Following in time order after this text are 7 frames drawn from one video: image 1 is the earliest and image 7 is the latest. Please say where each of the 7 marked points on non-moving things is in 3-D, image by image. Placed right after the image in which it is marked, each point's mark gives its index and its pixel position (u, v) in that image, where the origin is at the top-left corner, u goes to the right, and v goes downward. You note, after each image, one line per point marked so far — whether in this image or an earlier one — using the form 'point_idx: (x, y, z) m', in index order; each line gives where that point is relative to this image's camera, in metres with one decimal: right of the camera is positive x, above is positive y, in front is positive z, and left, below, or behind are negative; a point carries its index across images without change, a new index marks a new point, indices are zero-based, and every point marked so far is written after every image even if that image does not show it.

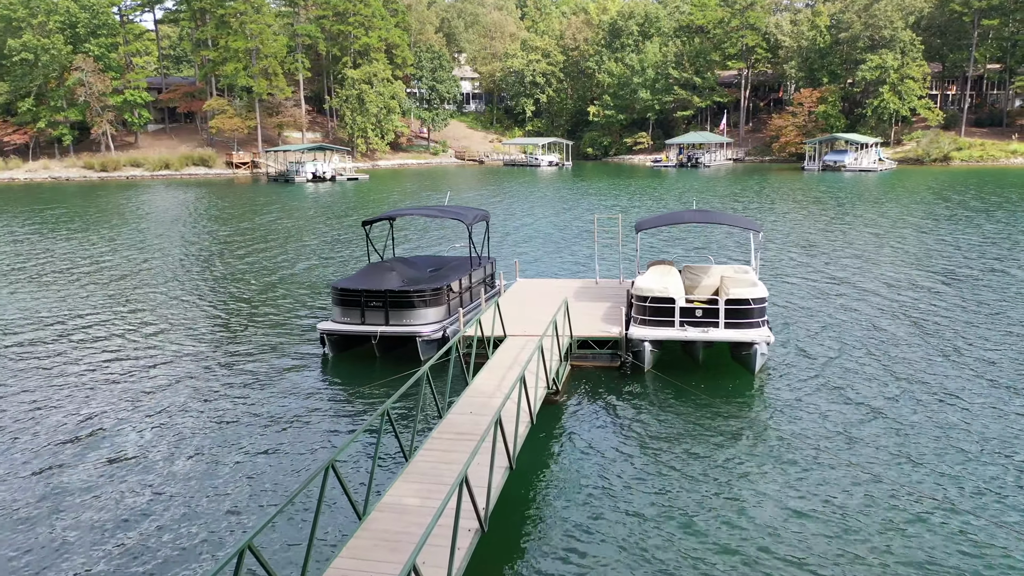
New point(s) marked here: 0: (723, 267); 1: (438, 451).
0: (+4.1, +0.4, +16.5) m
1: (-0.8, -1.7, +8.8) m
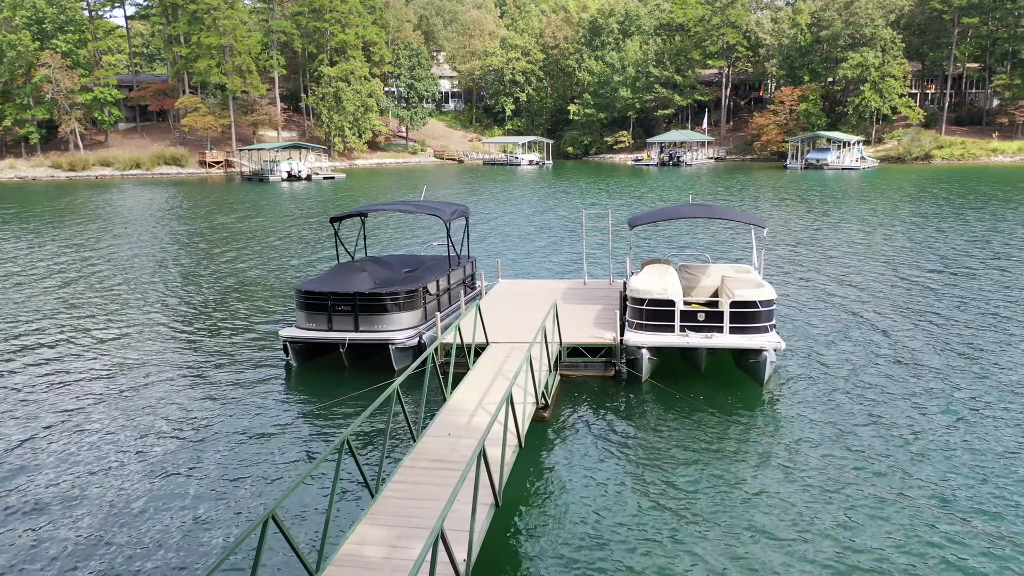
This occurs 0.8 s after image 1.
0: (+3.7, +0.4, +15.2) m
1: (-0.9, -1.7, +7.5) m
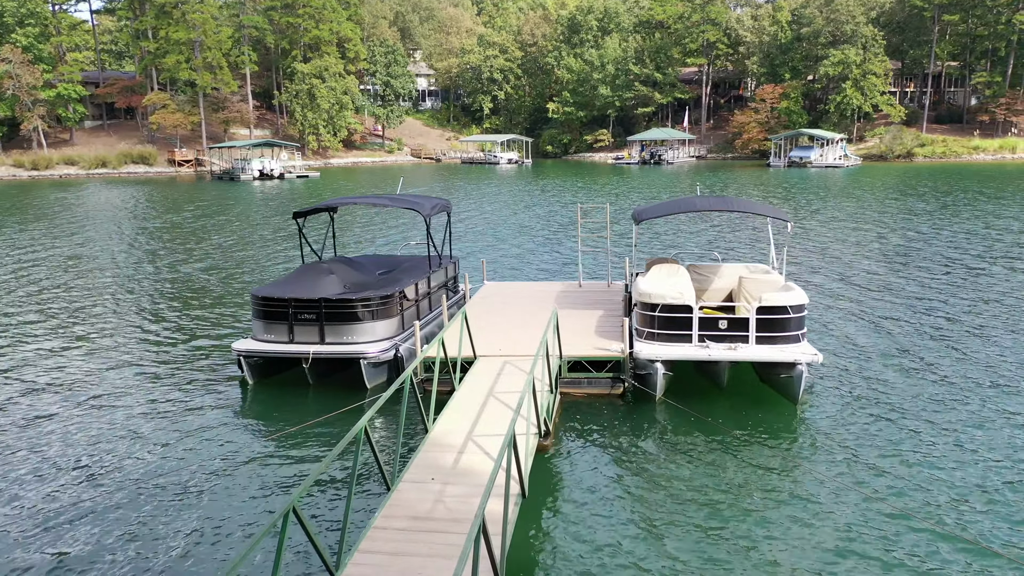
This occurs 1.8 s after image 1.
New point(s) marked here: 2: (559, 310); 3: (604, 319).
0: (+3.6, +0.3, +13.6) m
1: (-0.9, -1.8, +5.7) m
2: (+0.7, -0.4, +13.4) m
3: (+1.4, -0.5, +12.6) m
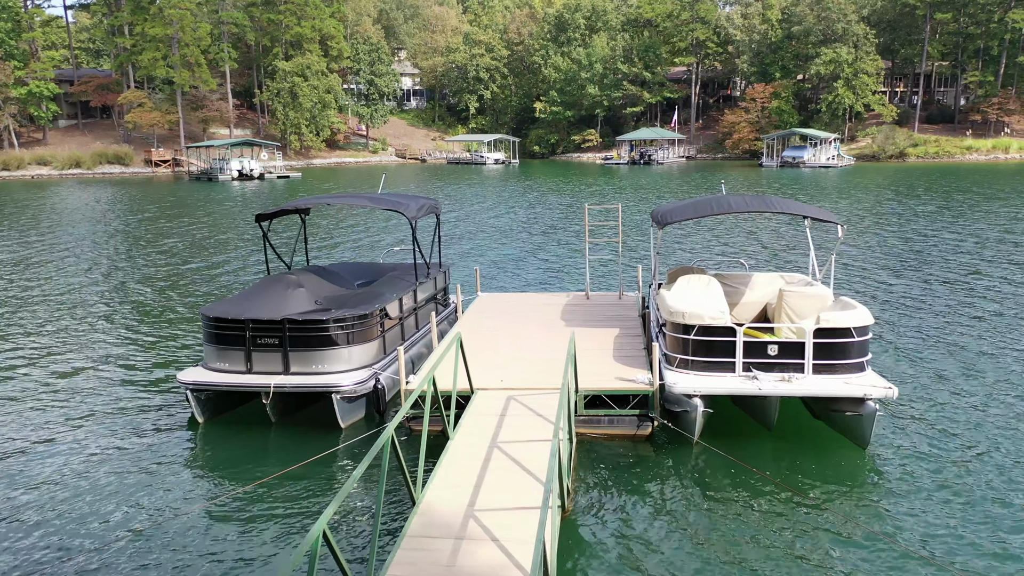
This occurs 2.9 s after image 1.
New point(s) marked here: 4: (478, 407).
0: (+3.6, +0.1, +11.8) m
1: (-0.7, -2.0, +3.8) m
2: (+0.7, -0.6, +11.5) m
3: (+1.4, -0.7, +10.7) m
4: (-0.3, -1.2, +8.4) m
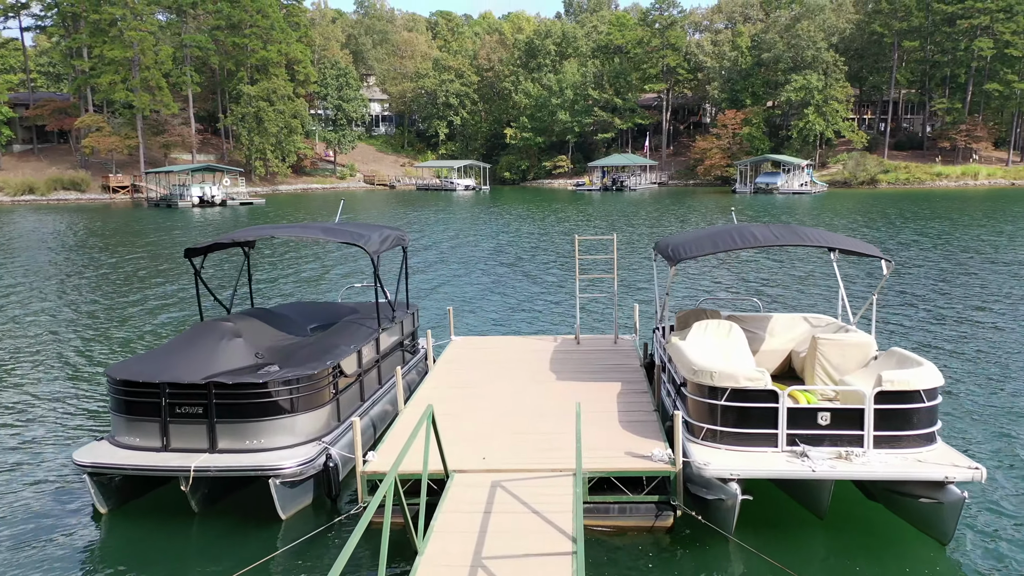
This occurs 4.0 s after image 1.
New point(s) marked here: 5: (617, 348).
0: (+3.3, -0.4, +10.1) m
1: (-0.7, -2.3, +1.9) m
2: (+0.5, -1.1, +9.7) m
3: (+1.2, -1.2, +9.0) m
4: (-0.4, -1.6, +6.5) m
5: (+1.5, -0.8, +11.4) m
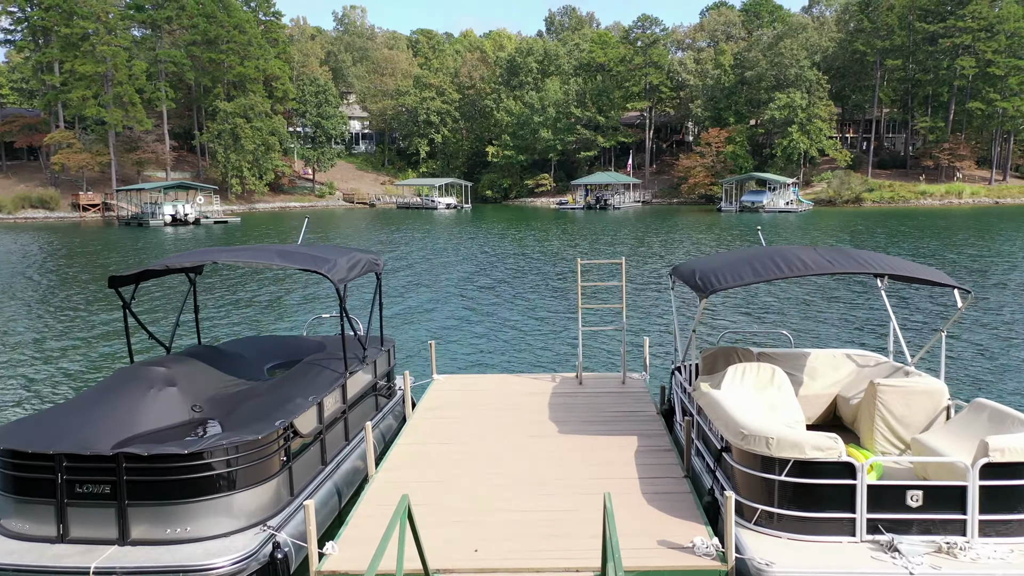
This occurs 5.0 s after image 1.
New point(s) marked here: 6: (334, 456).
0: (+3.3, -0.8, +8.5) m
1: (-0.5, -2.5, +0.2) m
2: (+0.5, -1.4, +8.1) m
3: (+1.2, -1.5, +7.4) m
4: (-0.4, -1.9, +4.9) m
5: (+1.4, -1.2, +9.8) m
6: (-1.6, -1.5, +7.7) m
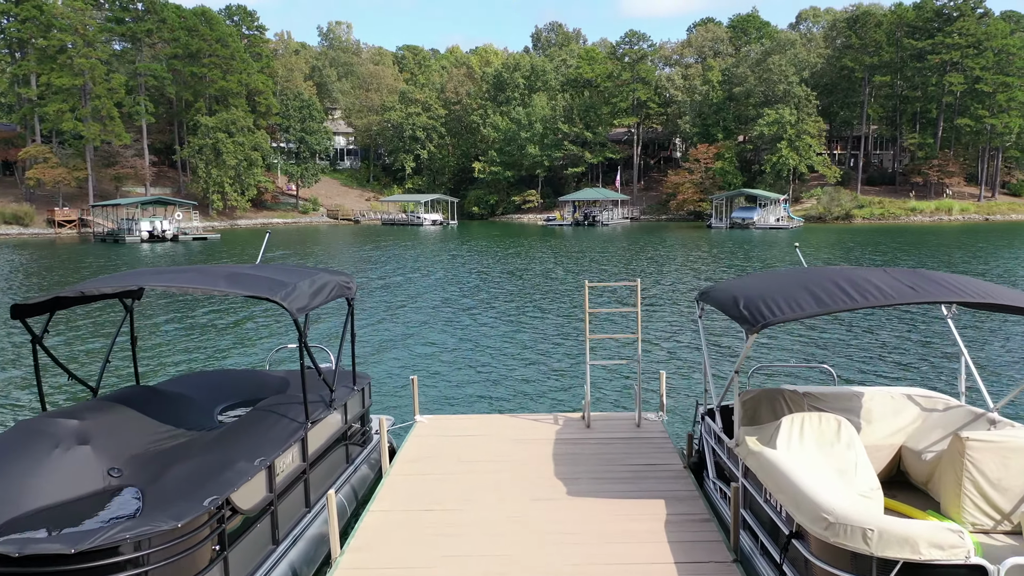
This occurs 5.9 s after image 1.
0: (+3.2, -1.0, +7.1) m
1: (-0.4, -2.5, -1.3) m
2: (+0.5, -1.7, +6.6) m
3: (+1.2, -1.7, +5.9) m
4: (-0.4, -2.1, +3.4) m
5: (+1.4, -1.5, +8.4) m
6: (-1.6, -1.8, +6.2) m
